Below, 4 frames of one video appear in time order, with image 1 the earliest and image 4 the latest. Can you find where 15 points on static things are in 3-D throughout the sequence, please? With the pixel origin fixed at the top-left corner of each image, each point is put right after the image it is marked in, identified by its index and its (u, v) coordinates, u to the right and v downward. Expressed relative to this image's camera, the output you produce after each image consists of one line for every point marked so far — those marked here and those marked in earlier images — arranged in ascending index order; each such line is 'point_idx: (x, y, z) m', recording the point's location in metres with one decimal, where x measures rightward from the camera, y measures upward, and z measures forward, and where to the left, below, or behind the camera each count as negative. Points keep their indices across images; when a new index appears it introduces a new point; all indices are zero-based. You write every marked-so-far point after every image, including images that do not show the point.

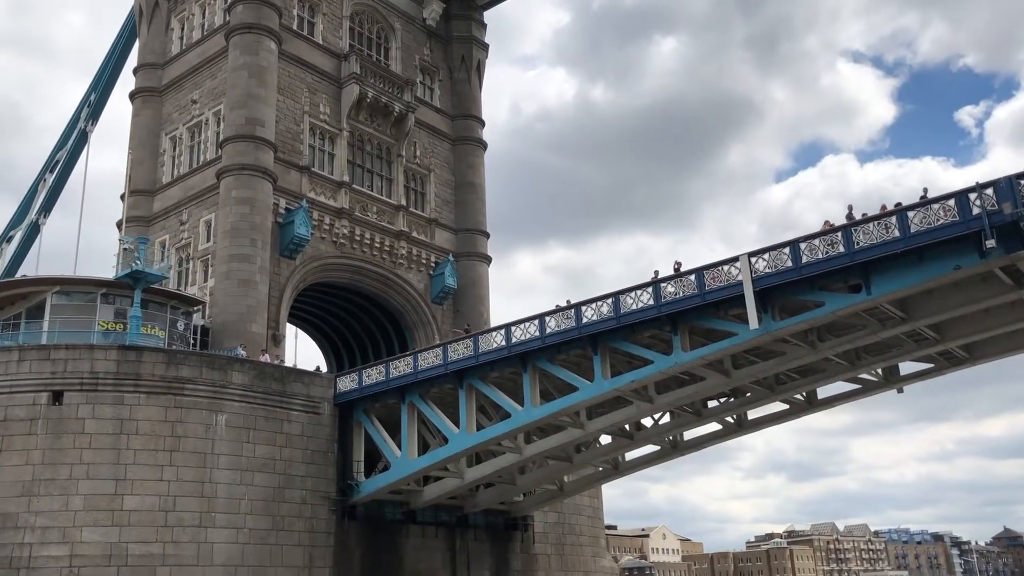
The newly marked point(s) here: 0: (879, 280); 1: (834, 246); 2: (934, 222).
0: (+7.1, +0.1, +18.5) m
1: (+6.4, +0.8, +18.8) m
2: (+7.8, +1.2, +17.6) m
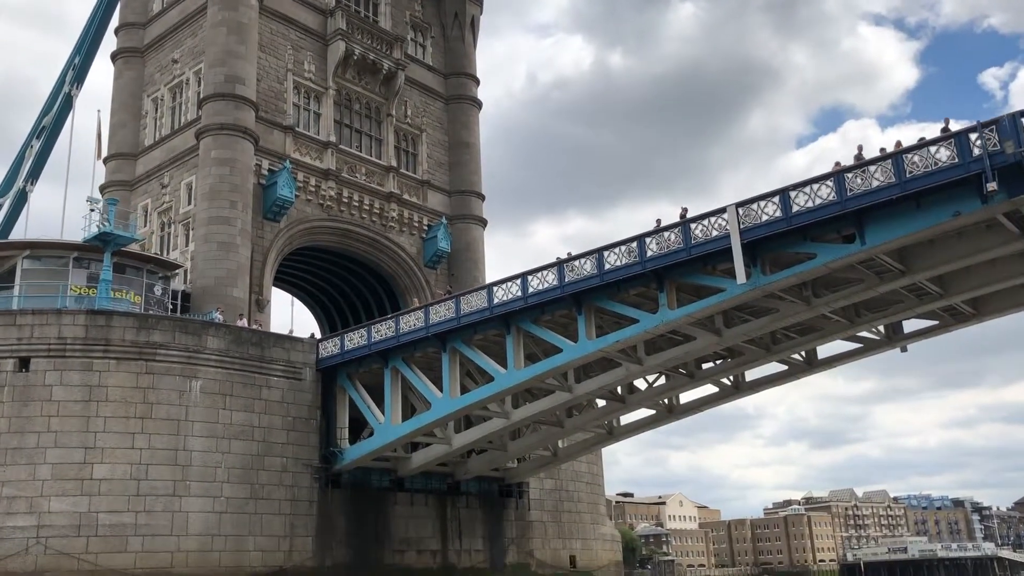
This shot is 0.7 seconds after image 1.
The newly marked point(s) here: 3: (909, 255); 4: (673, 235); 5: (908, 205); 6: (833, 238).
0: (+6.6, +1.1, +17.3) m
1: (+5.8, +1.8, +17.6) m
2: (+7.3, +2.1, +16.4) m
3: (+7.9, +0.7, +18.9) m
4: (+3.3, +1.1, +19.6) m
5: (+7.1, +1.5, +17.0) m
6: (+6.2, +1.0, +18.2) m
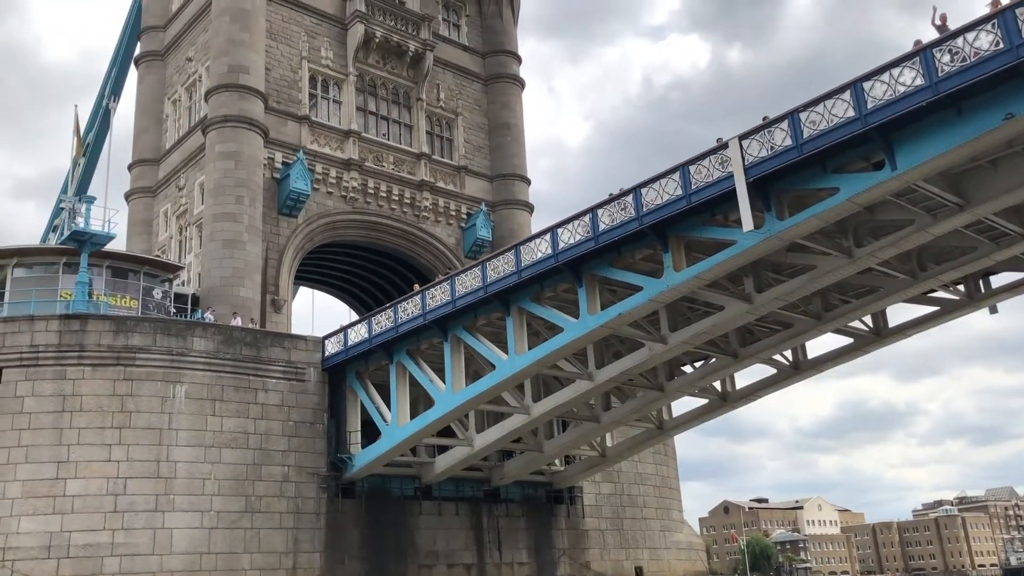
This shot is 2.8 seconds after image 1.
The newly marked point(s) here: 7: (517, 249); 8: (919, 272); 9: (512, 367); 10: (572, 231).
0: (+5.7, +2.0, +13.7) m
1: (+4.9, +2.7, +14.1) m
2: (+6.2, +3.1, +12.8) m
3: (+7.3, +1.7, +15.1) m
4: (+2.8, +1.8, +16.4) m
5: (+6.1, +2.5, +13.4) m
6: (+5.4, +1.9, +14.7) m
7: (+0.1, +0.8, +19.4) m
8: (+7.8, +0.3, +18.2) m
9: (0.0, -1.6, +19.7) m
10: (+1.2, +1.1, +18.2) m
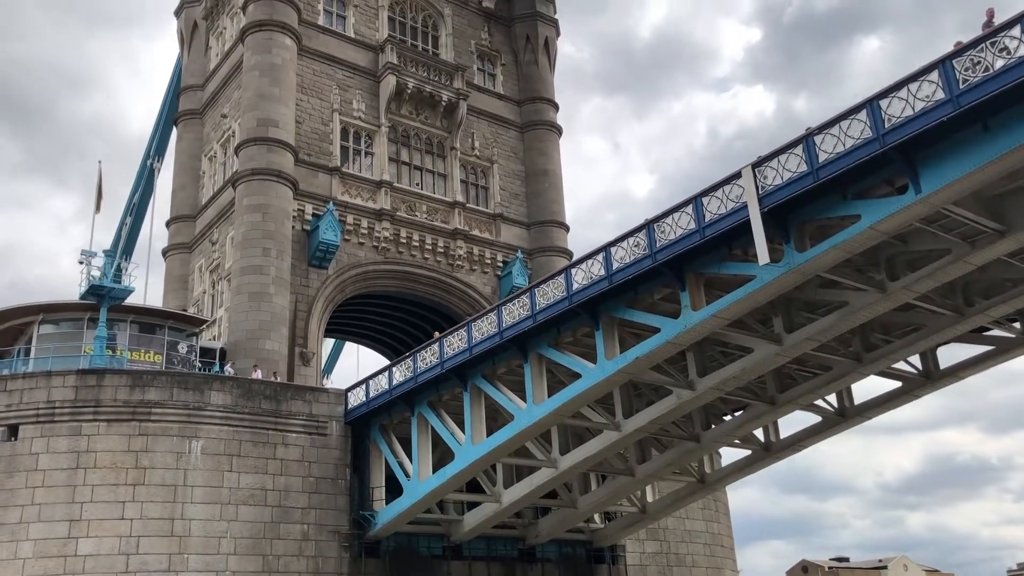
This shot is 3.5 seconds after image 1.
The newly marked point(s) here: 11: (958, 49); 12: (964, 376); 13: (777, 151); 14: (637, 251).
0: (+5.6, +1.6, +12.6) m
1: (+4.8, +2.2, +13.1) m
2: (+5.9, +2.7, +11.6) m
3: (+7.2, +1.2, +13.8) m
4: (+2.8, +1.2, +15.5) m
5: (+6.0, +2.0, +12.2) m
6: (+5.3, +1.4, +13.5) m
7: (+0.4, -0.1, +18.5) m
8: (+8.0, -0.3, +16.8) m
9: (+0.4, -2.6, +18.7) m
10: (+1.4, +0.3, +17.3) m
11: (+5.7, +3.0, +12.0) m
12: (+9.1, -1.8, +19.1) m
13: (+4.0, +2.1, +14.2) m
14: (+2.2, +0.6, +16.2) m
